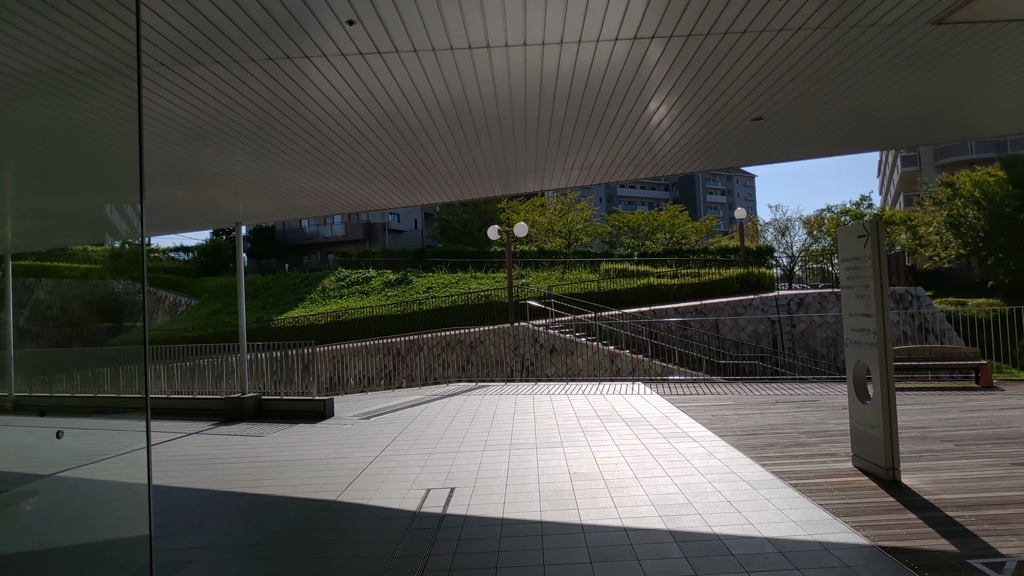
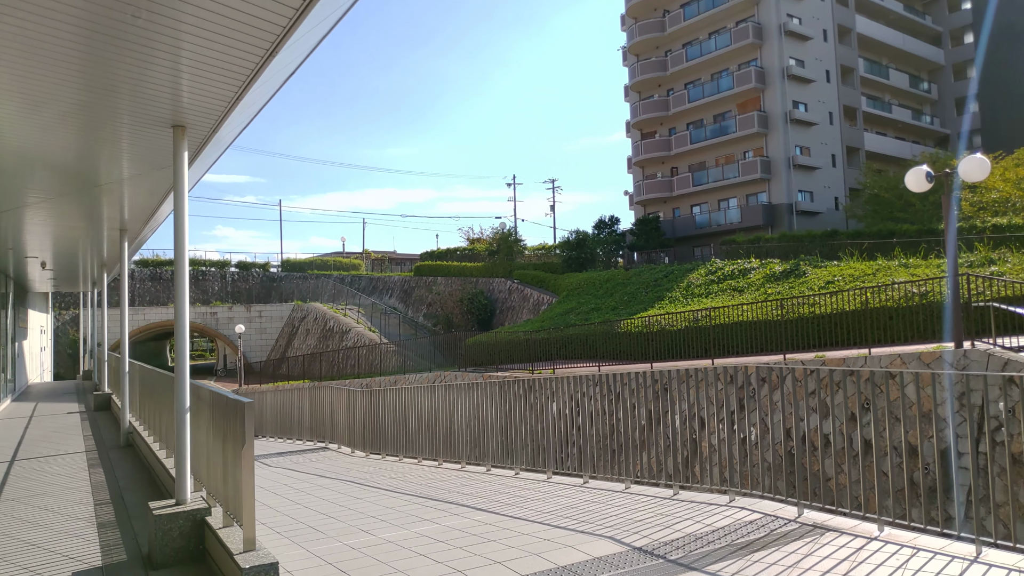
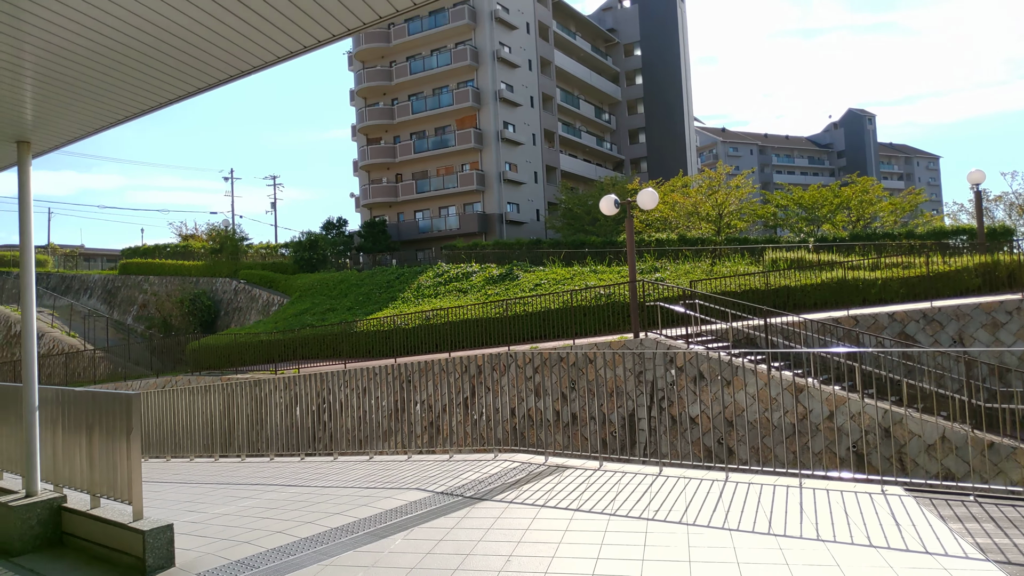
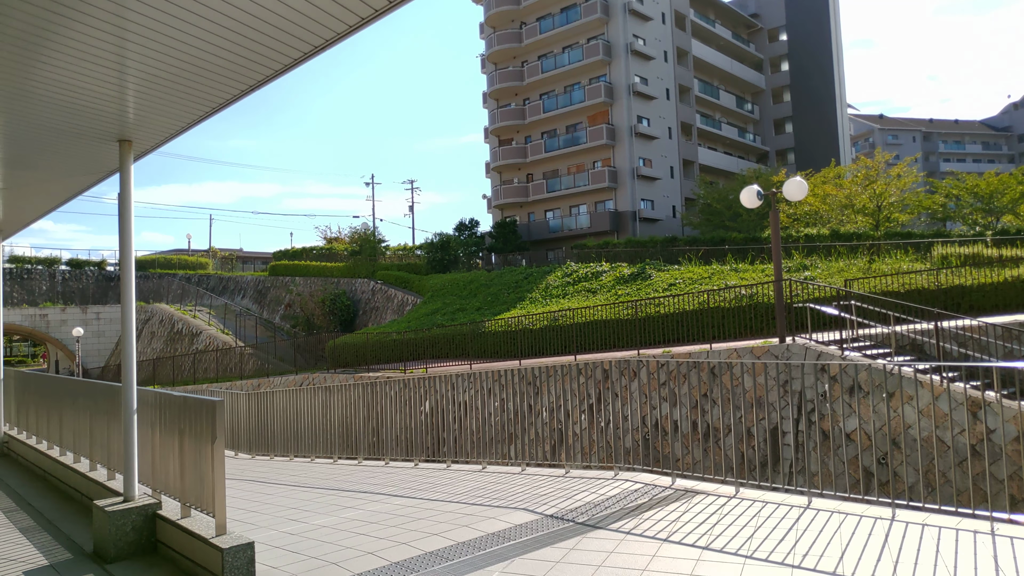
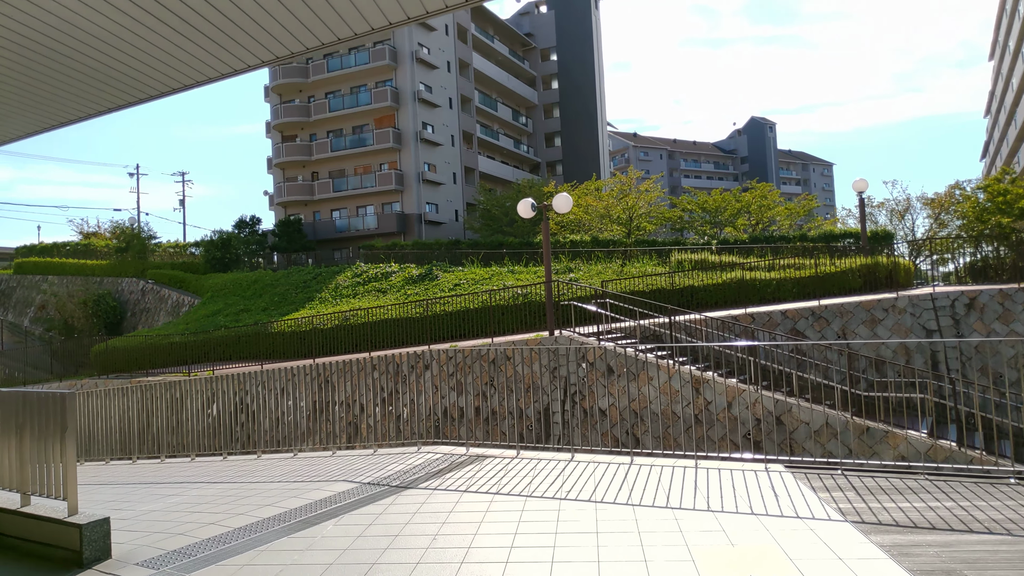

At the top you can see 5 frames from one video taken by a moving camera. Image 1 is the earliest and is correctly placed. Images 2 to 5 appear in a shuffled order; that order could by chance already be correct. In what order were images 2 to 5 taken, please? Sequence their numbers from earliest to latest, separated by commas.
5, 3, 4, 2
